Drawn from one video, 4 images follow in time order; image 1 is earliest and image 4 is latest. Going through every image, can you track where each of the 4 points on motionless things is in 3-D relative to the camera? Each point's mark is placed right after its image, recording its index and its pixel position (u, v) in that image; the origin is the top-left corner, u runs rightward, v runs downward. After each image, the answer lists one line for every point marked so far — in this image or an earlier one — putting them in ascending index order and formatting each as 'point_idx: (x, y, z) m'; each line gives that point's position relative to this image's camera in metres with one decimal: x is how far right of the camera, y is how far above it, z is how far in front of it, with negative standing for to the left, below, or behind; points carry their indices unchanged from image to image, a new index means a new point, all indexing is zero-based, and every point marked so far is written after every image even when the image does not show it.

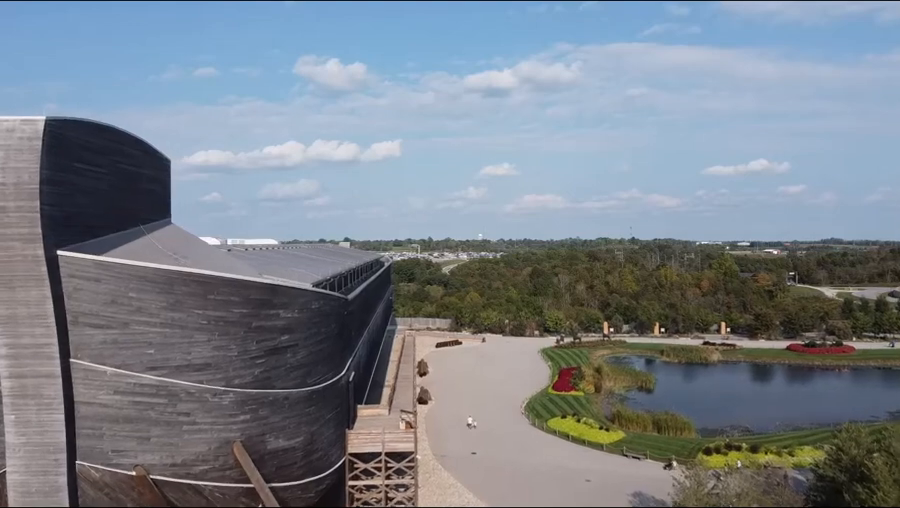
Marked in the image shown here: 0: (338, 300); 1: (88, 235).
0: (-2.7, -1.1, +16.0) m
1: (-6.7, +0.4, +12.0) m
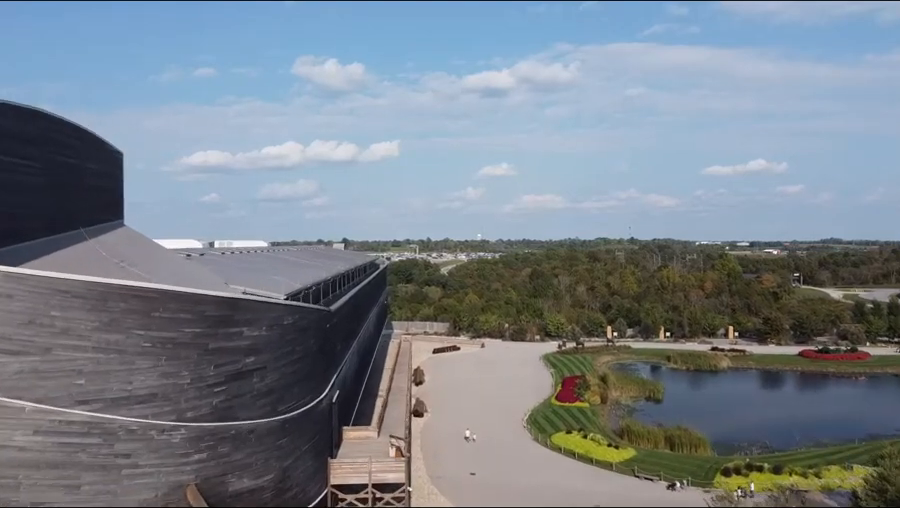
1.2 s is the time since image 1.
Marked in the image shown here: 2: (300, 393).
0: (-2.8, -1.3, +14.0) m
1: (-6.8, +0.2, +10.0) m
2: (-3.0, -2.8, +13.0) m
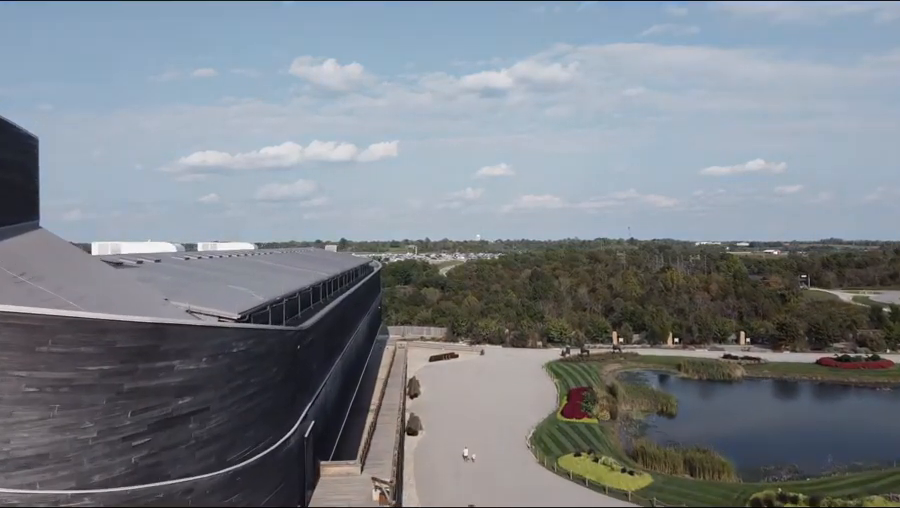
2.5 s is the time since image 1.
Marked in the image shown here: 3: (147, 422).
0: (-2.9, -1.4, +11.6) m
1: (-7.0, +0.1, +7.6) m
2: (-3.1, -2.9, +10.5) m
3: (-3.8, -2.1, +8.2) m
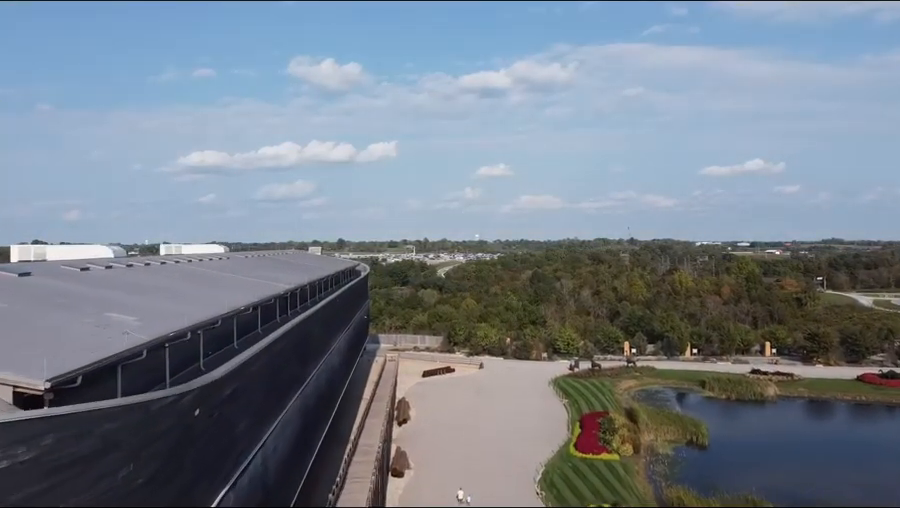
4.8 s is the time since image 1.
0: (-3.2, -1.6, +7.0) m
1: (-7.2, -0.1, +3.0) m
2: (-3.3, -3.1, +5.9) m
3: (-4.1, -2.3, +3.6) m
